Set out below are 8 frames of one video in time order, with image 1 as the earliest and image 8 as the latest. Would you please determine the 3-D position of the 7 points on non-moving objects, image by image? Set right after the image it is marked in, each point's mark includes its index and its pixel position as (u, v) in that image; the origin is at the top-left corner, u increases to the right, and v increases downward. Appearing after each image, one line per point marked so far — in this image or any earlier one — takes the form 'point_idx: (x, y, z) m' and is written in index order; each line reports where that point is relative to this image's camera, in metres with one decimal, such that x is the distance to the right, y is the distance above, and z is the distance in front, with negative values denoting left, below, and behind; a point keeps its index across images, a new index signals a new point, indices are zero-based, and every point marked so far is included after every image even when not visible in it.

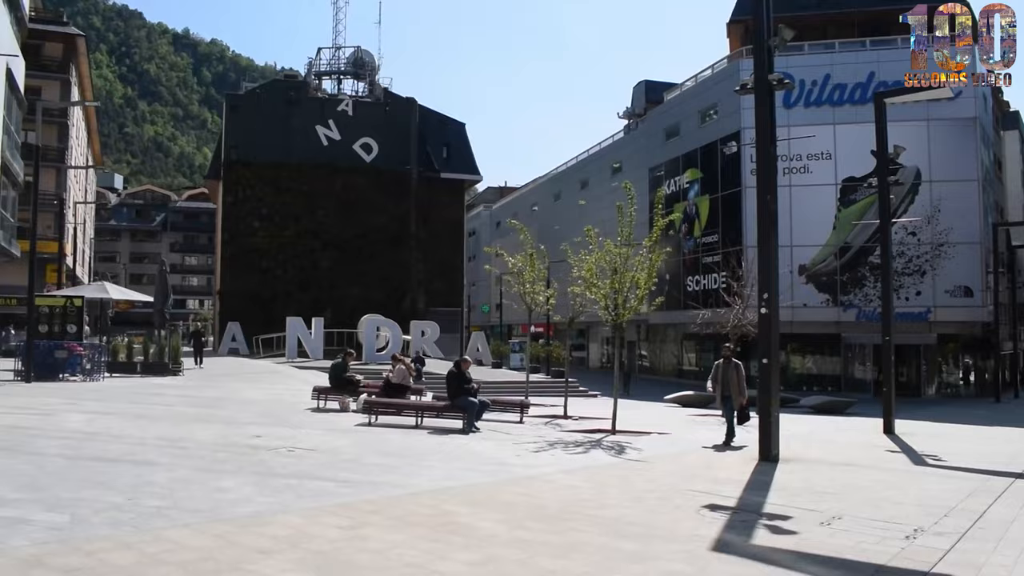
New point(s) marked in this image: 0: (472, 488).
0: (-0.5, -2.3, +9.3) m
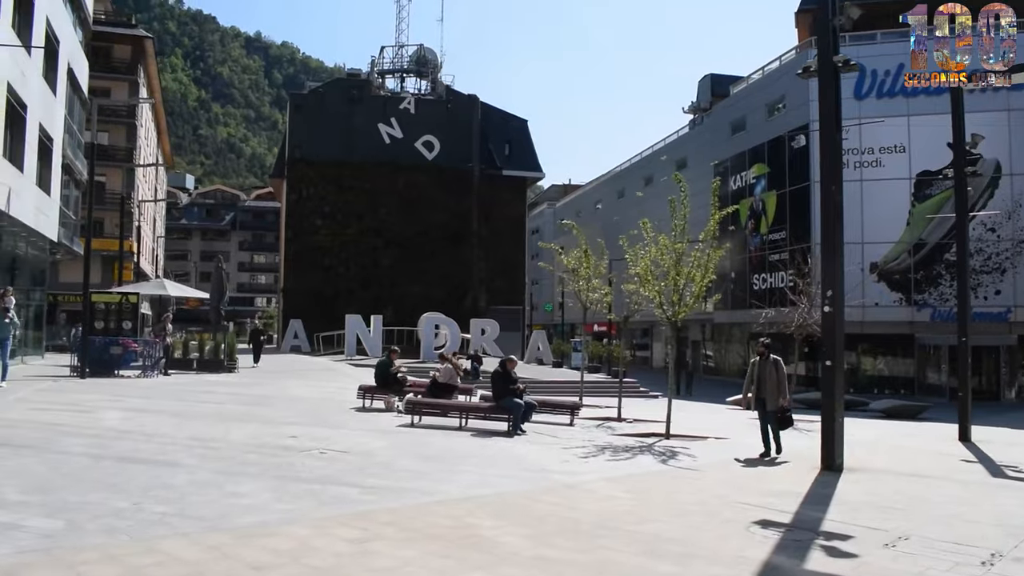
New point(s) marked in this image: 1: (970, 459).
0: (-0.1, -2.2, +8.8) m
1: (+8.0, -3.0, +14.4) m
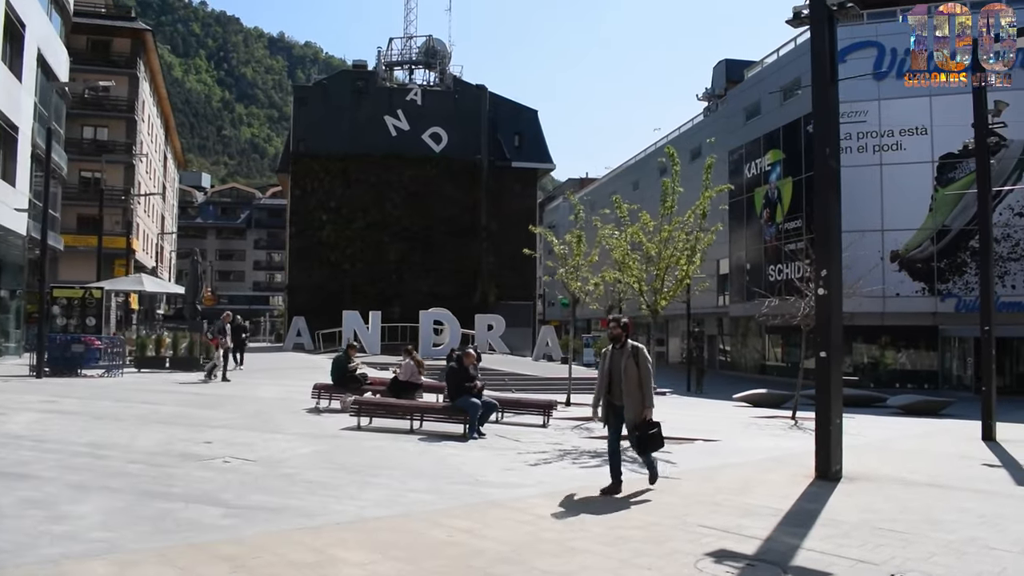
0: (-0.9, -2.0, +7.2) m
1: (+7.3, -2.7, +12.6) m
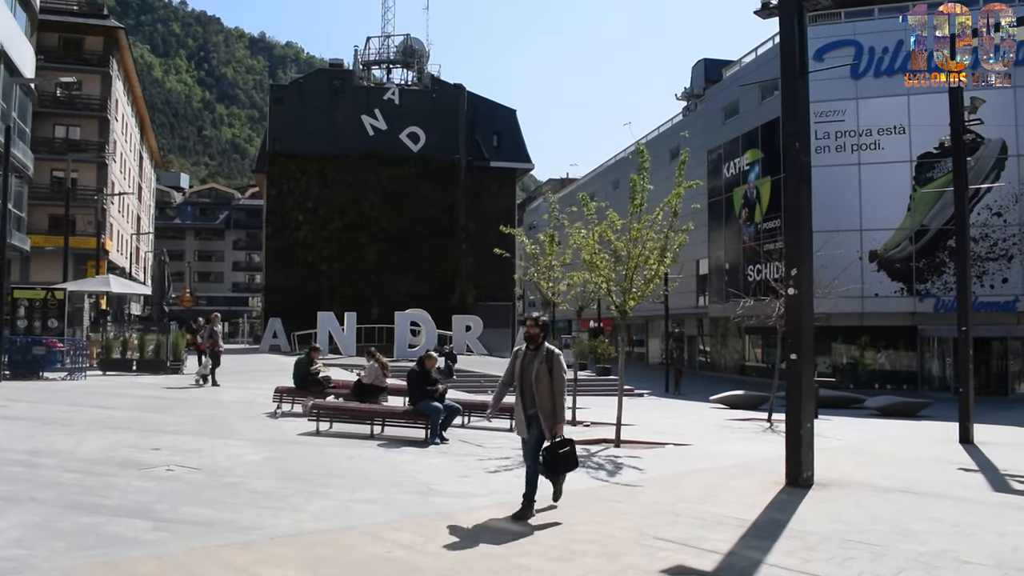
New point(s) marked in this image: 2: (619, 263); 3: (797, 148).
0: (-1.4, -2.0, +6.7) m
1: (+6.8, -2.7, +12.3) m
2: (+1.7, +0.4, +13.3) m
3: (+3.6, +1.7, +10.4) m
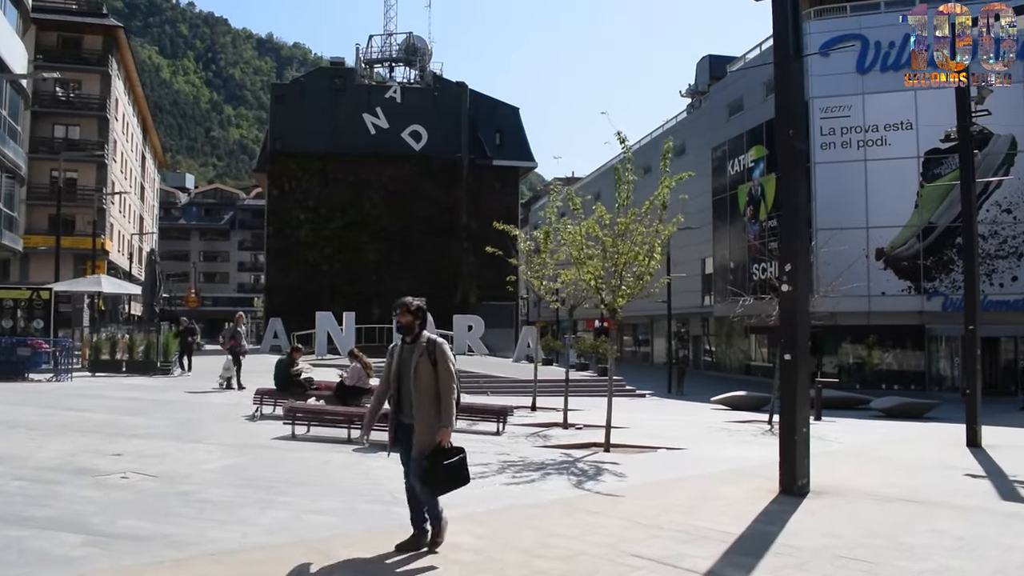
0: (-1.6, -2.0, +6.2) m
1: (+6.5, -2.6, +11.7) m
2: (+1.5, +0.4, +12.8) m
3: (+3.3, +1.8, +9.8) m
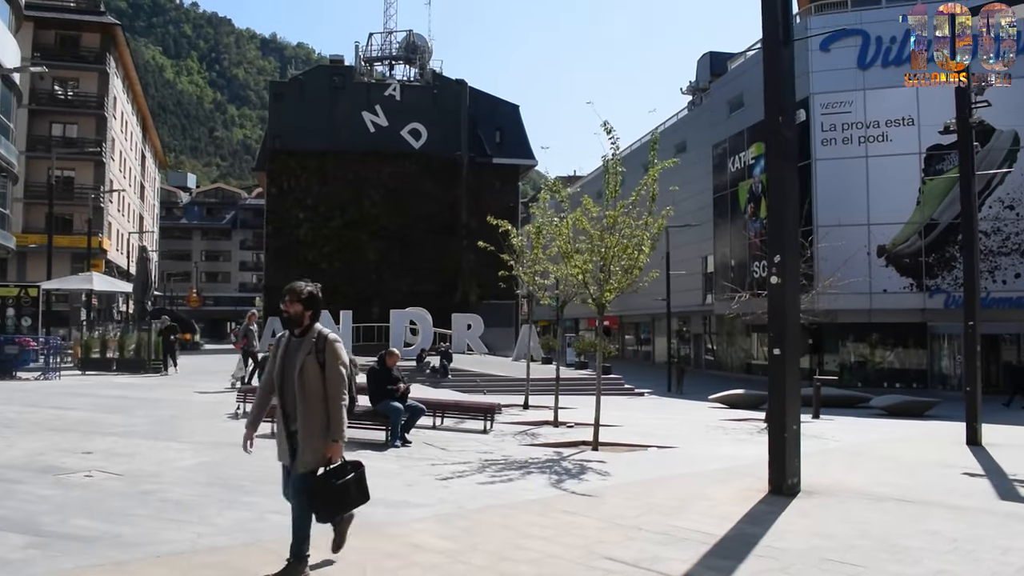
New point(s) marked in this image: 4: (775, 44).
0: (-1.9, -1.9, +5.9) m
1: (+6.3, -2.5, +11.3) m
2: (+1.3, +0.5, +12.4) m
3: (+3.1, +1.9, +9.5) m
4: (+3.0, +2.8, +9.6) m
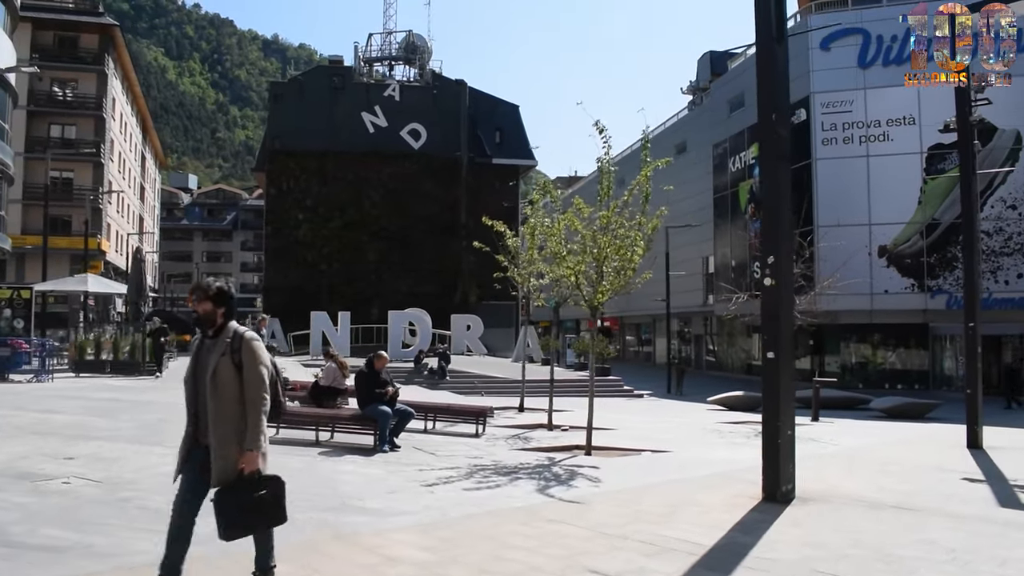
0: (-2.0, -1.9, +5.7) m
1: (+6.2, -2.5, +11.1) m
2: (+1.1, +0.5, +12.2) m
3: (+2.9, +1.9, +9.3) m
4: (+2.9, +2.8, +9.4) m
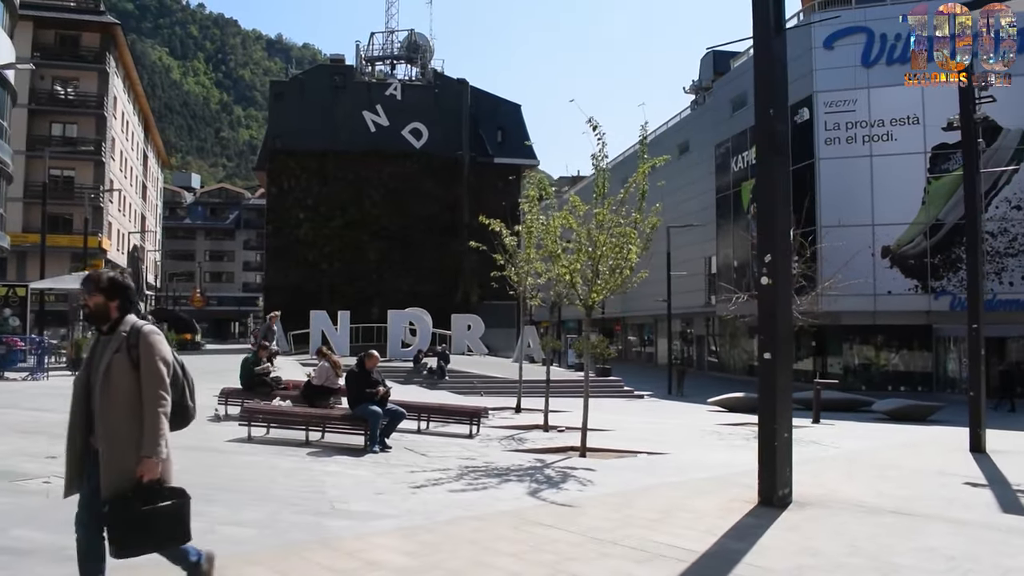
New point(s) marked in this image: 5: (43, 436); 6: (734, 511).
0: (-2.2, -1.9, +5.5) m
1: (+6.1, -2.5, +10.9) m
2: (+1.1, +0.5, +12.0) m
3: (+2.8, +1.9, +9.0) m
4: (+2.8, +2.8, +9.2) m
5: (-6.4, -2.0, +11.4) m
6: (+2.2, -2.2, +8.2) m
